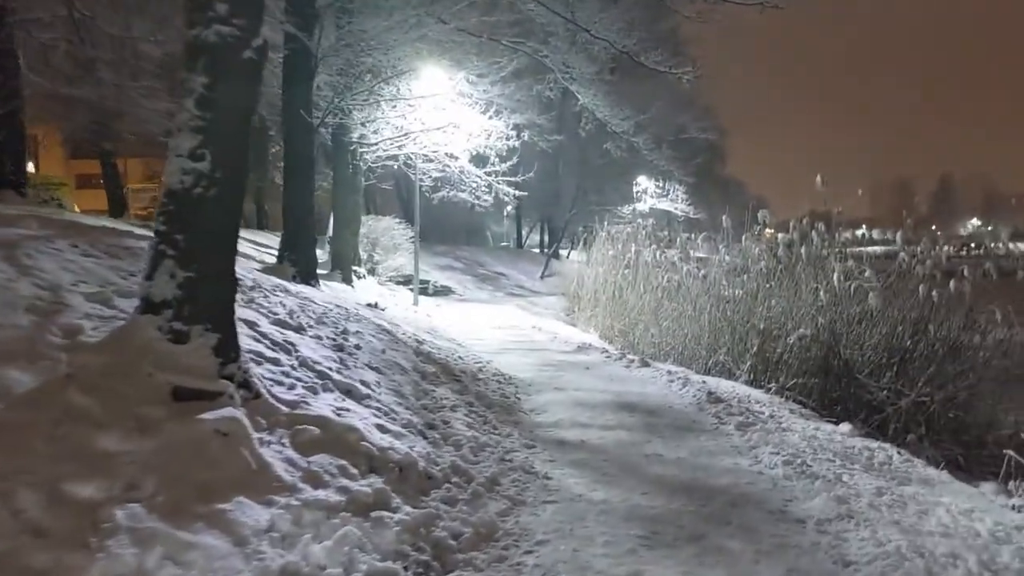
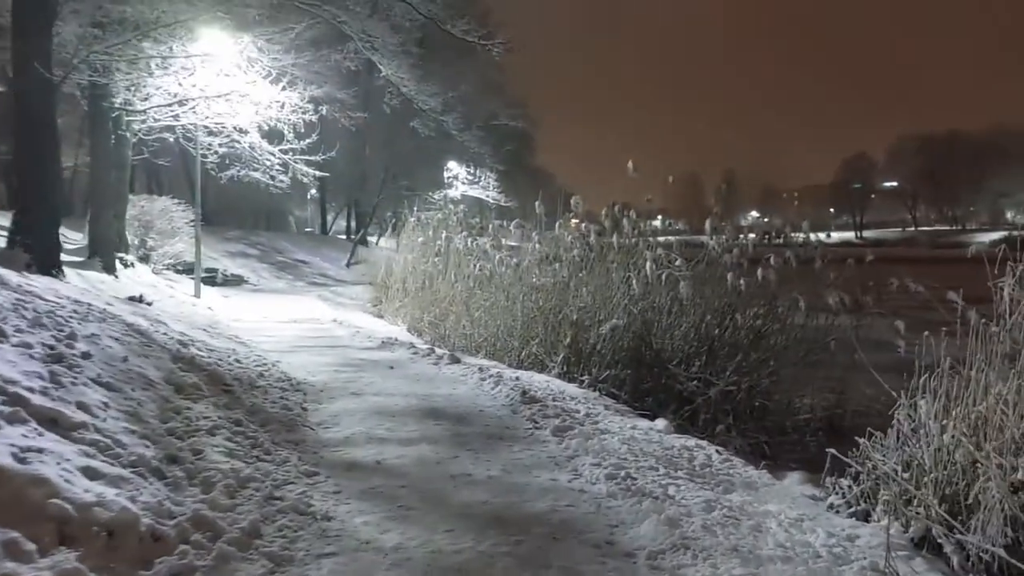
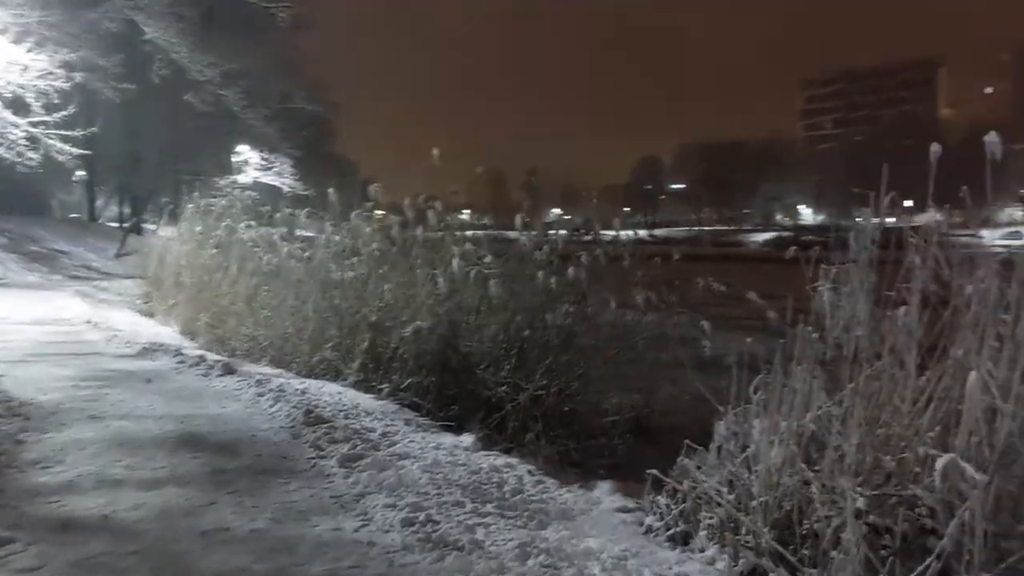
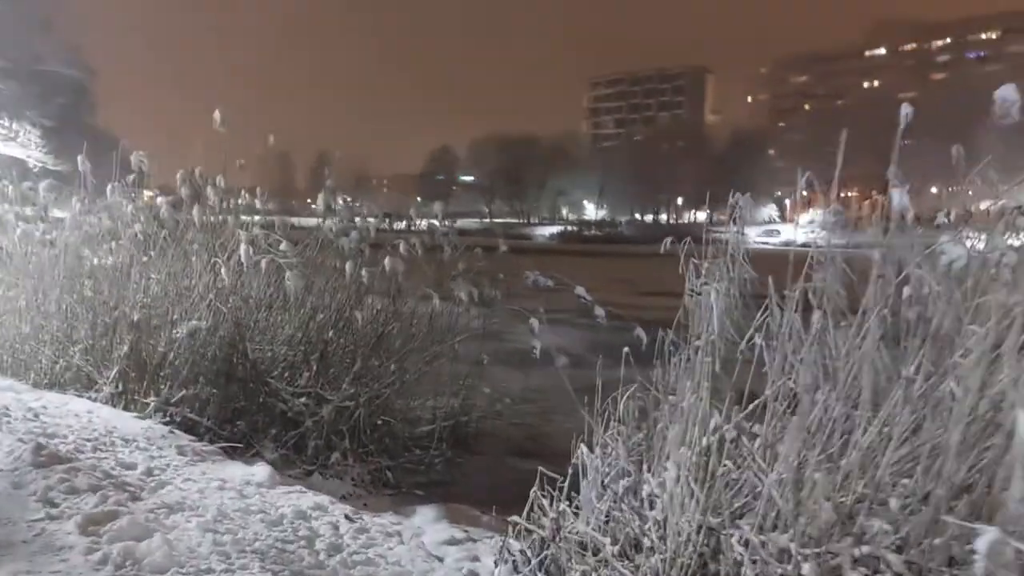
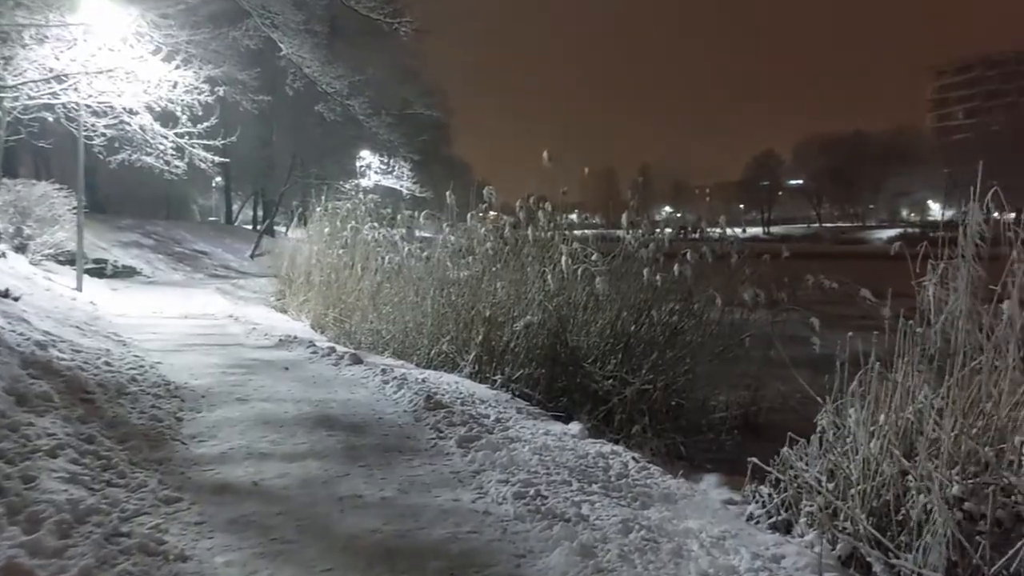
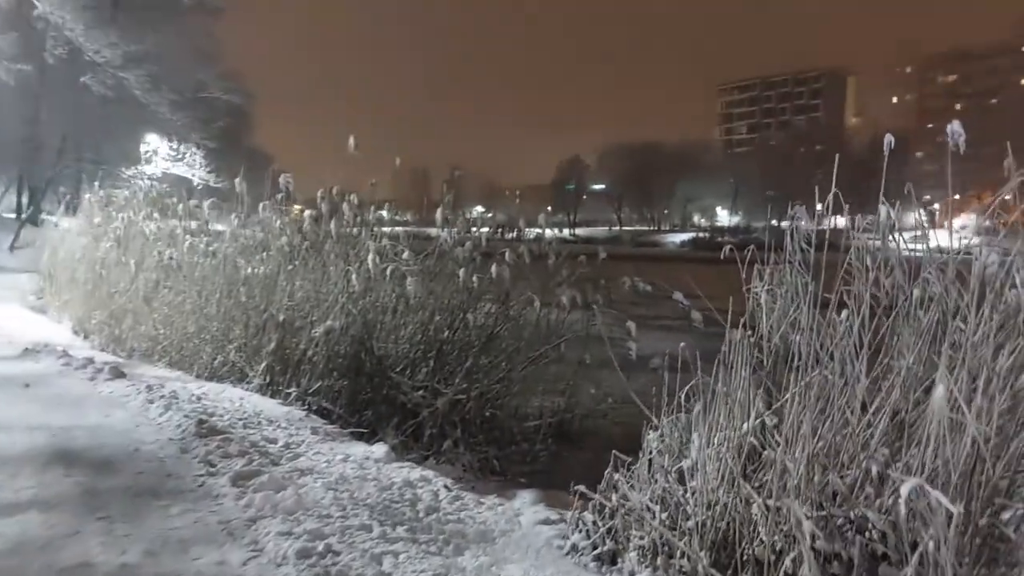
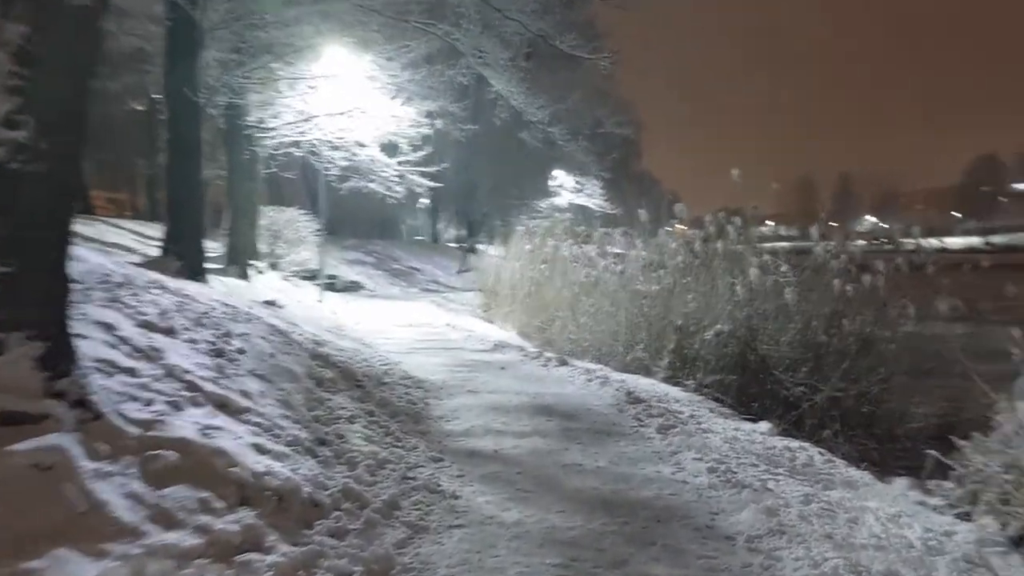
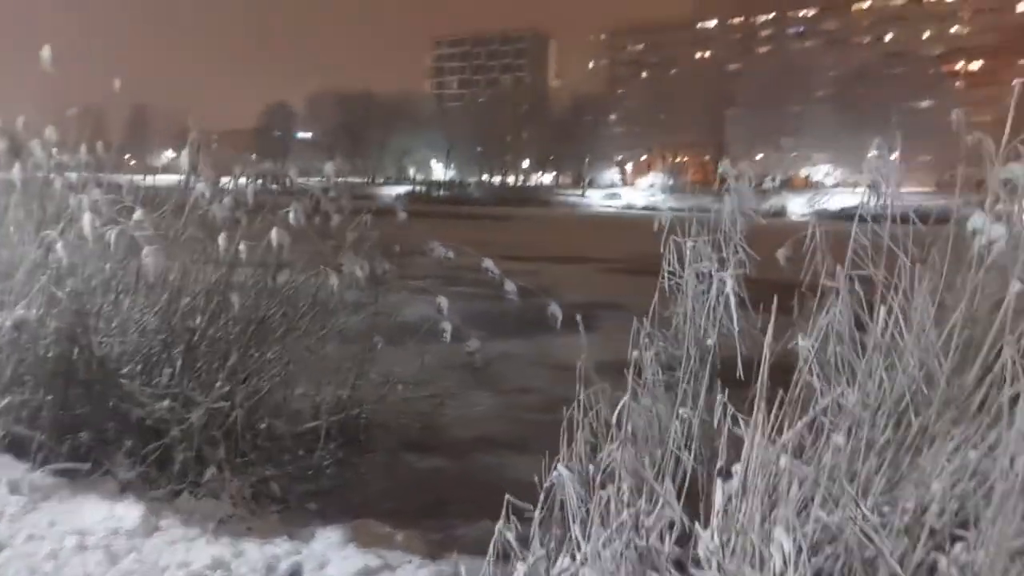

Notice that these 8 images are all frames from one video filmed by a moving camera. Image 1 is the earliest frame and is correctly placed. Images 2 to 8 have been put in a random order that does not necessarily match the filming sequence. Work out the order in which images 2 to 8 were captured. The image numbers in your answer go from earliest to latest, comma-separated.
7, 2, 5, 3, 6, 4, 8
